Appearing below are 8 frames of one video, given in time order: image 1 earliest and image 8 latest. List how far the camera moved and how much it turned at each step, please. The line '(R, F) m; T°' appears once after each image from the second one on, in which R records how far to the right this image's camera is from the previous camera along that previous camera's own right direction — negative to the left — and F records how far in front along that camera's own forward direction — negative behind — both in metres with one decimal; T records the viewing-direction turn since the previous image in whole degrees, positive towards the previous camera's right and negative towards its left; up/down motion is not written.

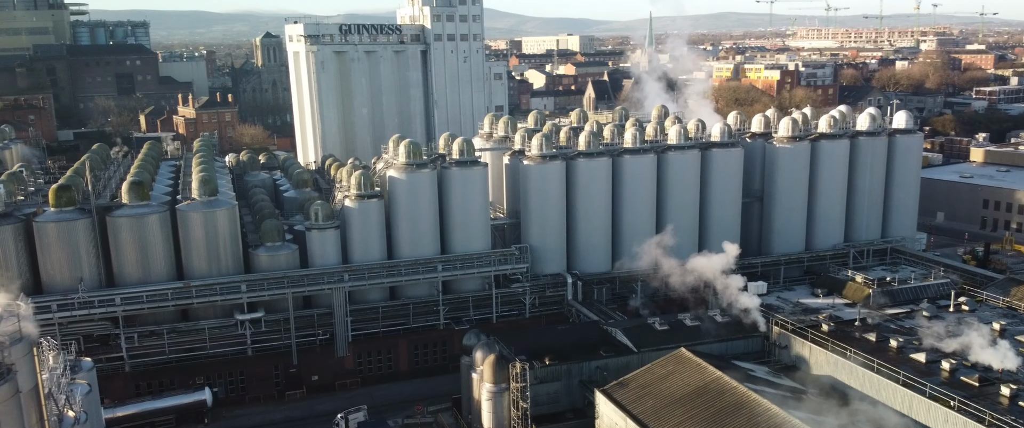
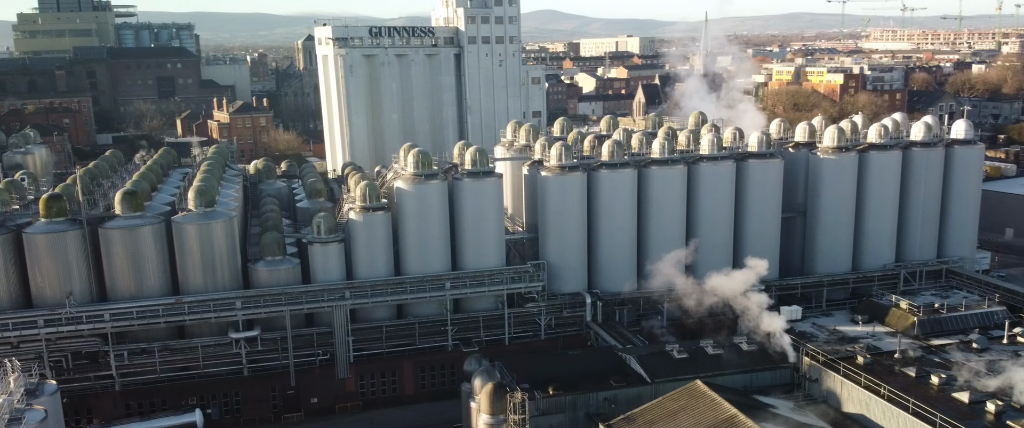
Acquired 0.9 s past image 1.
(+1.9, +2.4) m; -4°
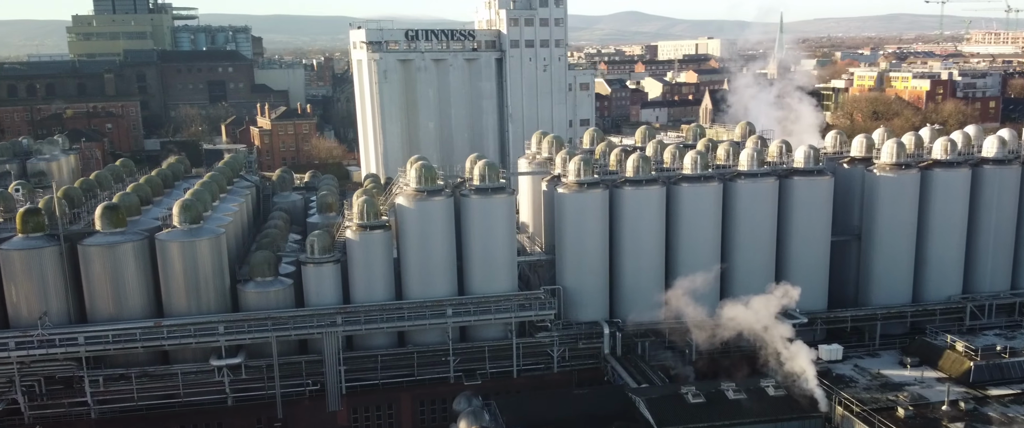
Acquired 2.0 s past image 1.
(+2.5, +3.2) m; -5°
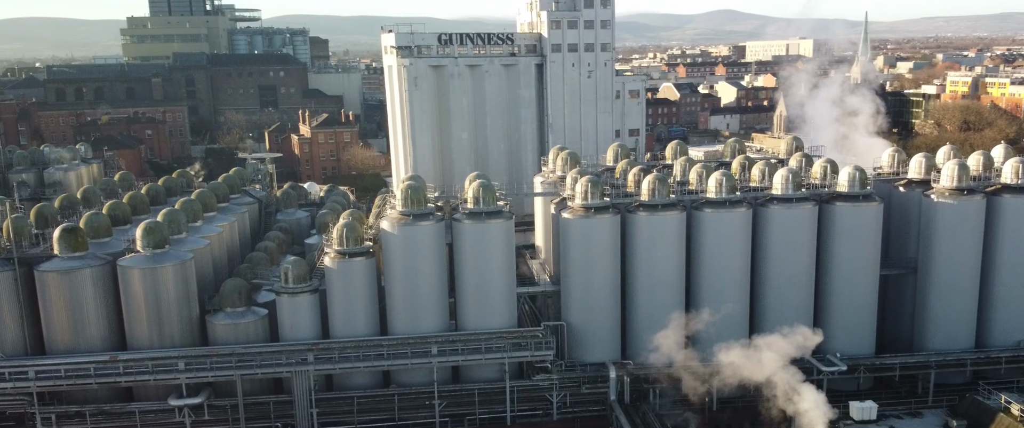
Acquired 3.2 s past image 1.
(+2.8, +3.6) m; -5°
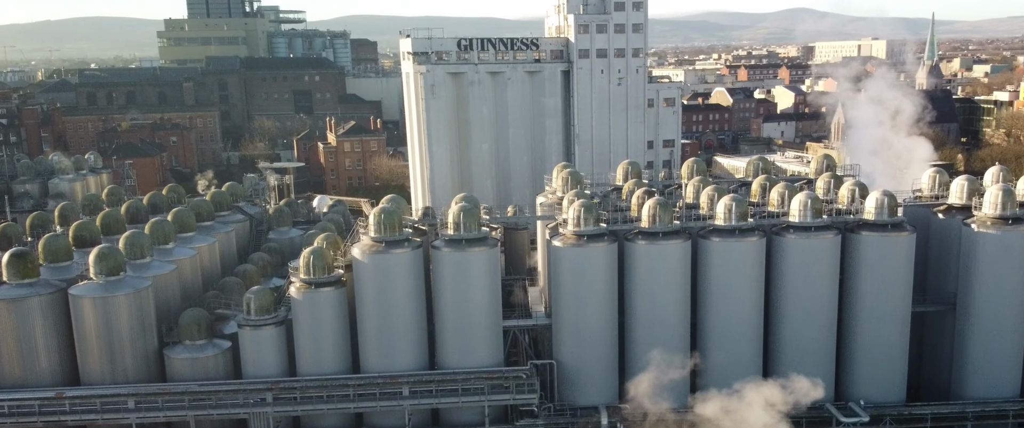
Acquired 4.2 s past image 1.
(+2.2, +2.8) m; -4°
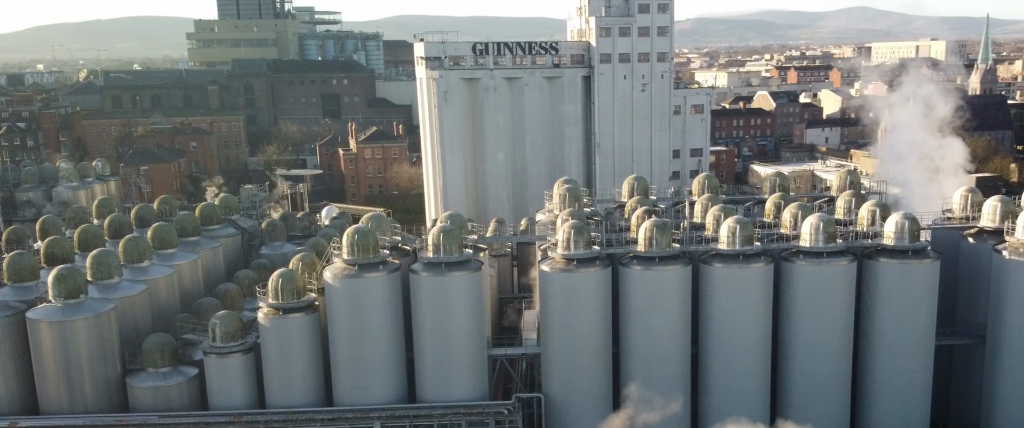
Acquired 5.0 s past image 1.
(+1.6, +2.0) m; -3°
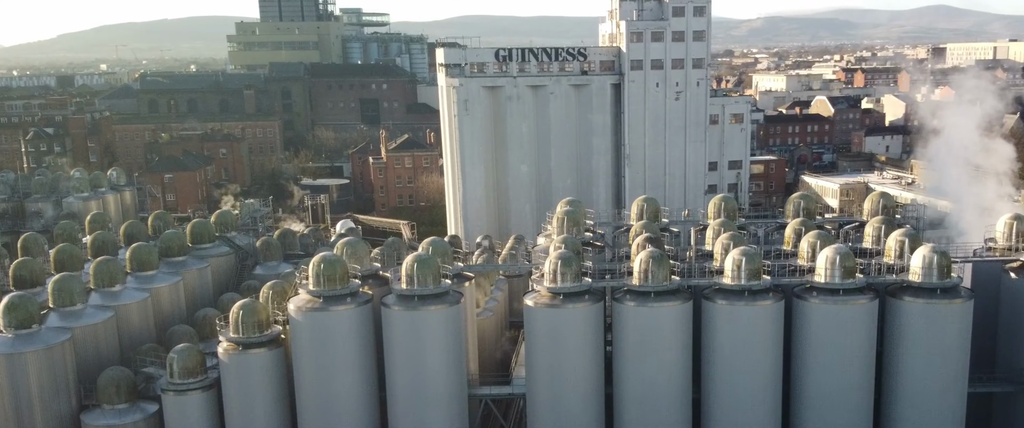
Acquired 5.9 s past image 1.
(+1.9, +2.3) m; -4°
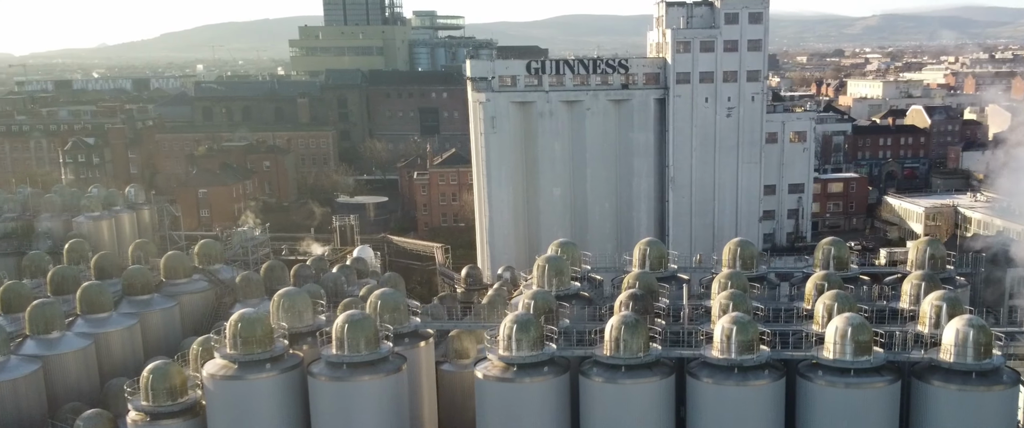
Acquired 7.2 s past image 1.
(+2.8, +3.7) m; -6°
